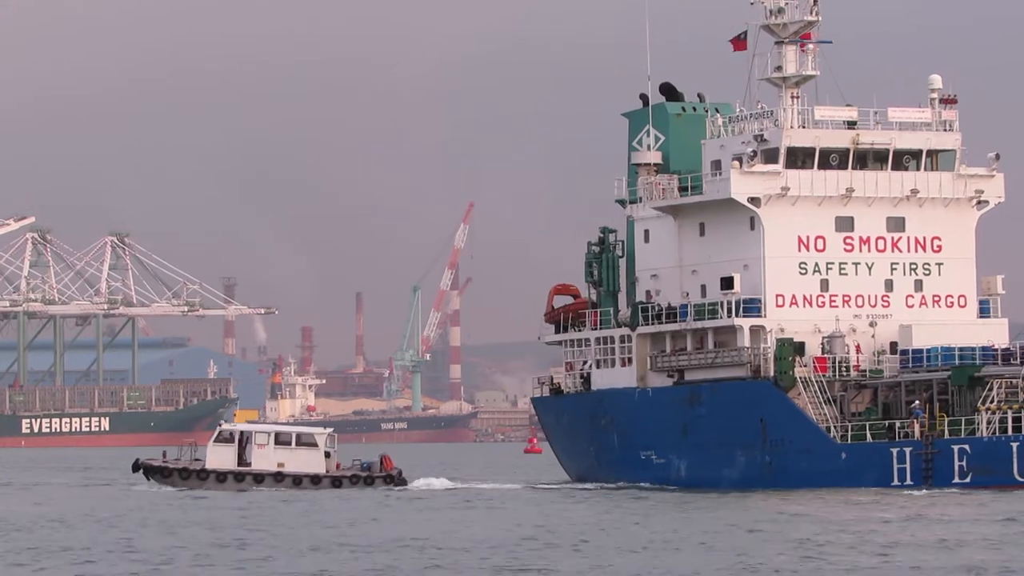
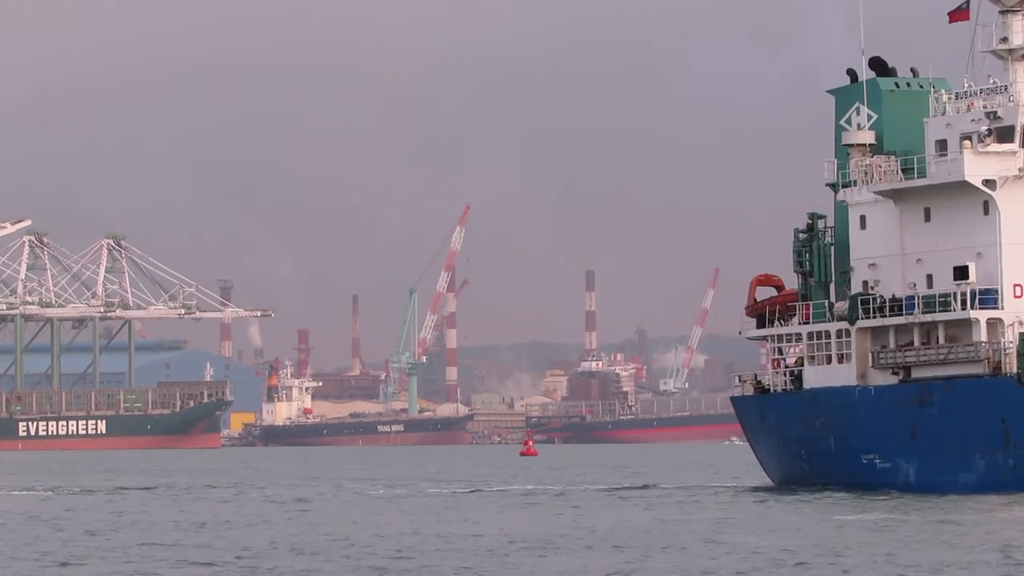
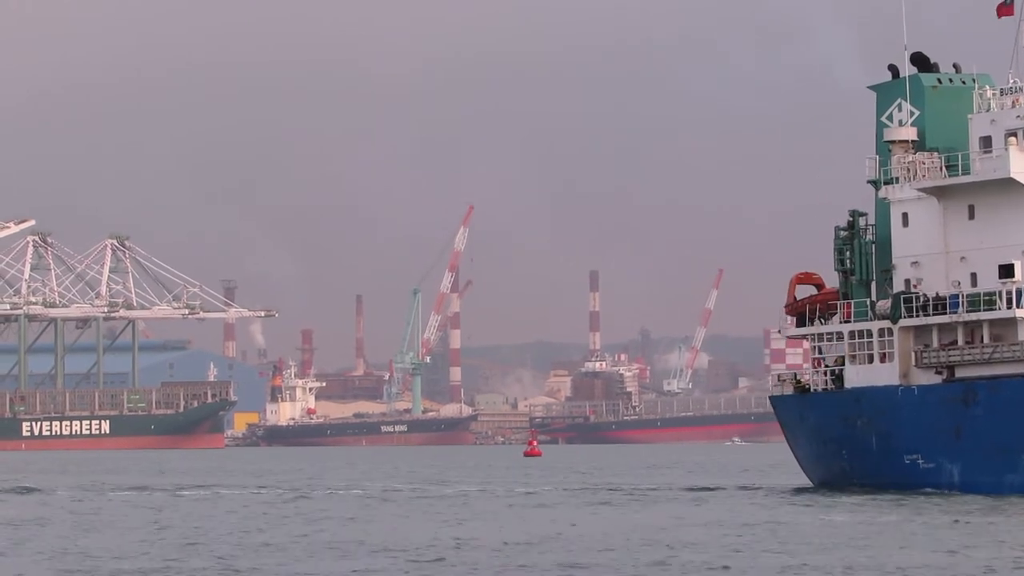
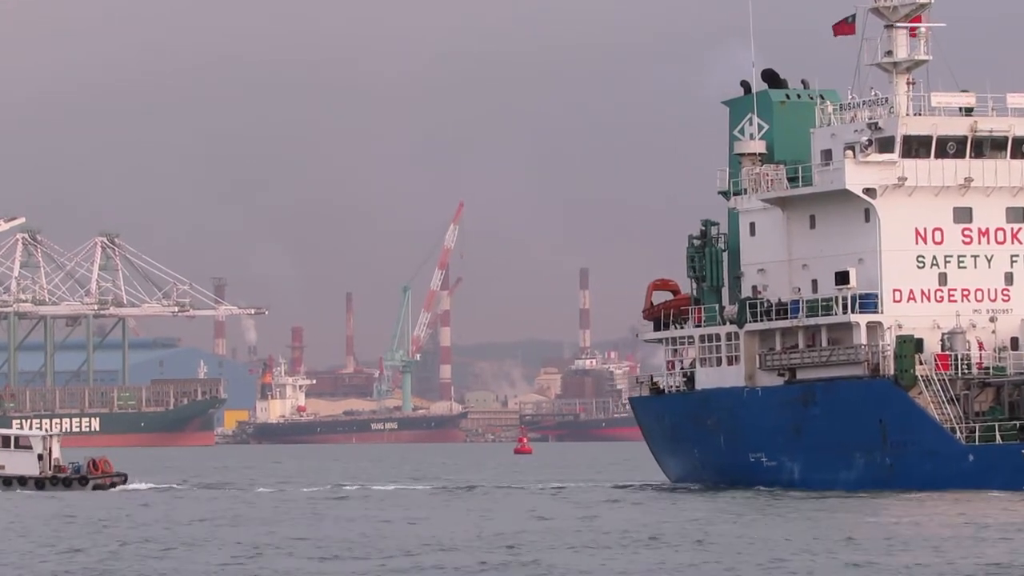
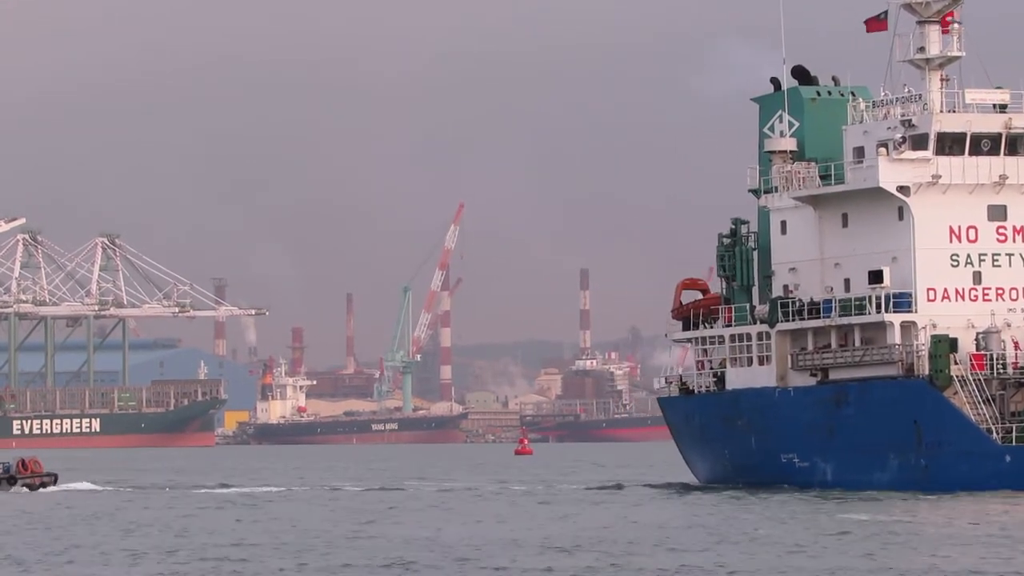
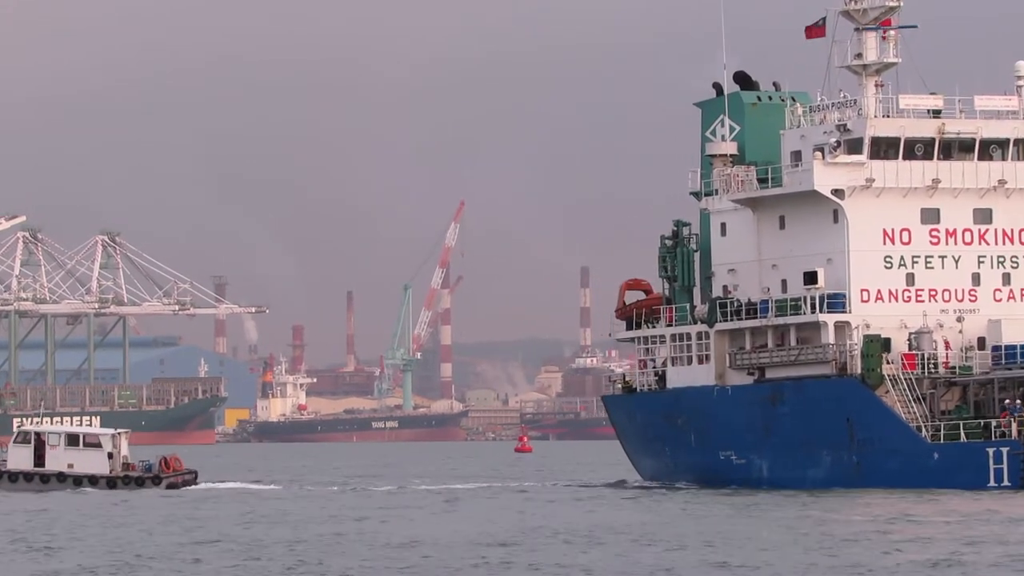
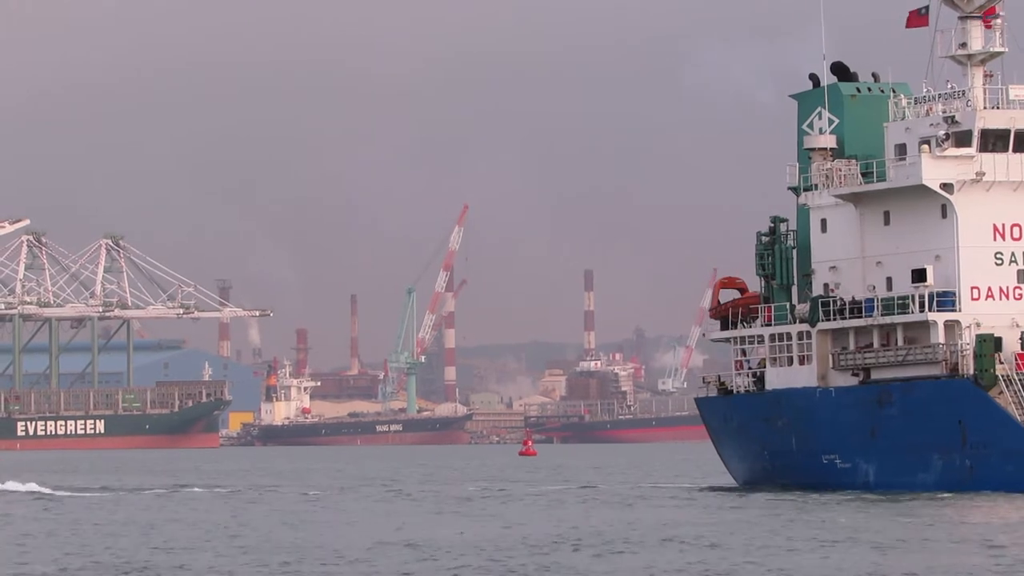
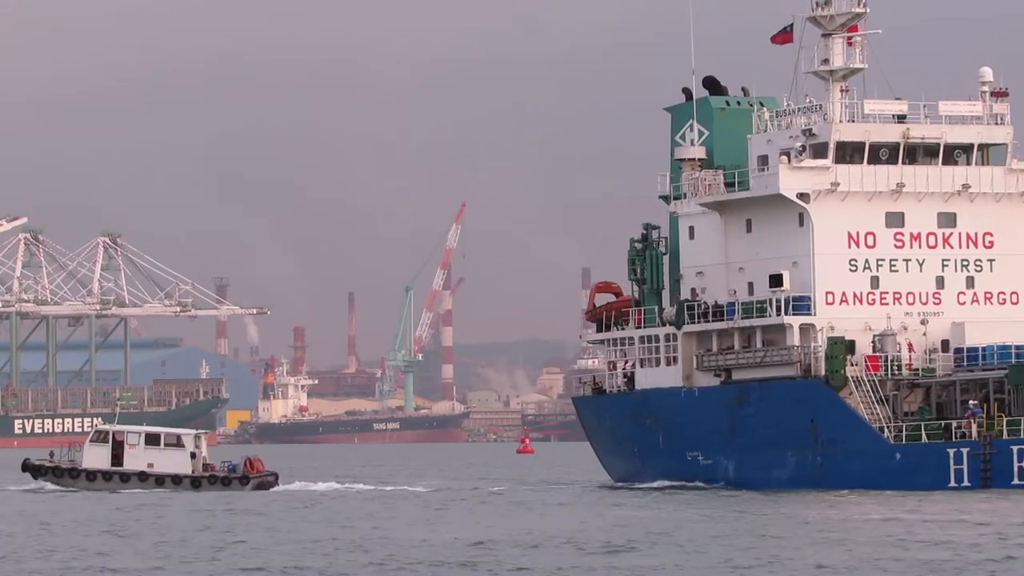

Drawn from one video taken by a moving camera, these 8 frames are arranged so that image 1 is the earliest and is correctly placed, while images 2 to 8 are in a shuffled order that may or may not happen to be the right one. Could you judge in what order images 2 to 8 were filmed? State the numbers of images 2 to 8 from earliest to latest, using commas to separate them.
8, 6, 4, 5, 7, 2, 3
